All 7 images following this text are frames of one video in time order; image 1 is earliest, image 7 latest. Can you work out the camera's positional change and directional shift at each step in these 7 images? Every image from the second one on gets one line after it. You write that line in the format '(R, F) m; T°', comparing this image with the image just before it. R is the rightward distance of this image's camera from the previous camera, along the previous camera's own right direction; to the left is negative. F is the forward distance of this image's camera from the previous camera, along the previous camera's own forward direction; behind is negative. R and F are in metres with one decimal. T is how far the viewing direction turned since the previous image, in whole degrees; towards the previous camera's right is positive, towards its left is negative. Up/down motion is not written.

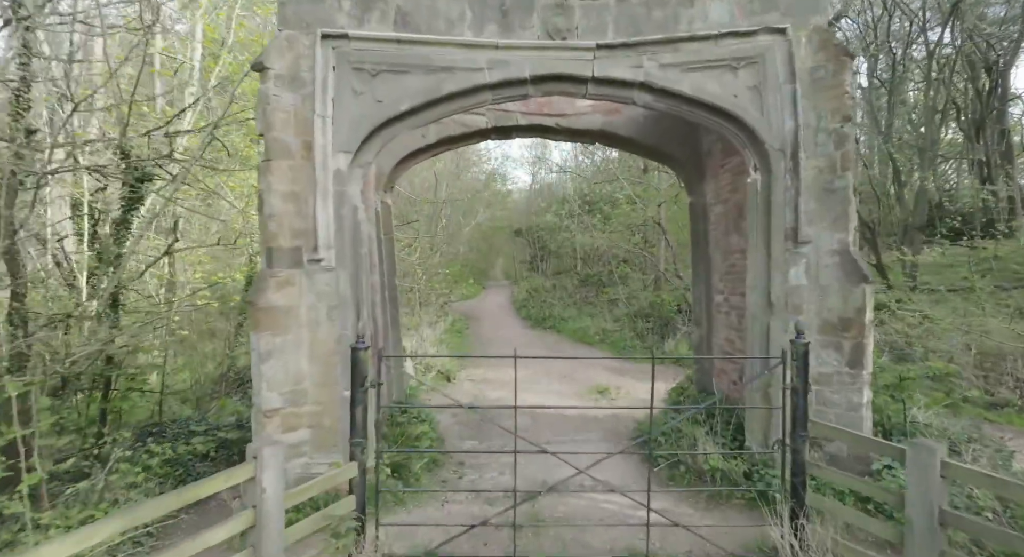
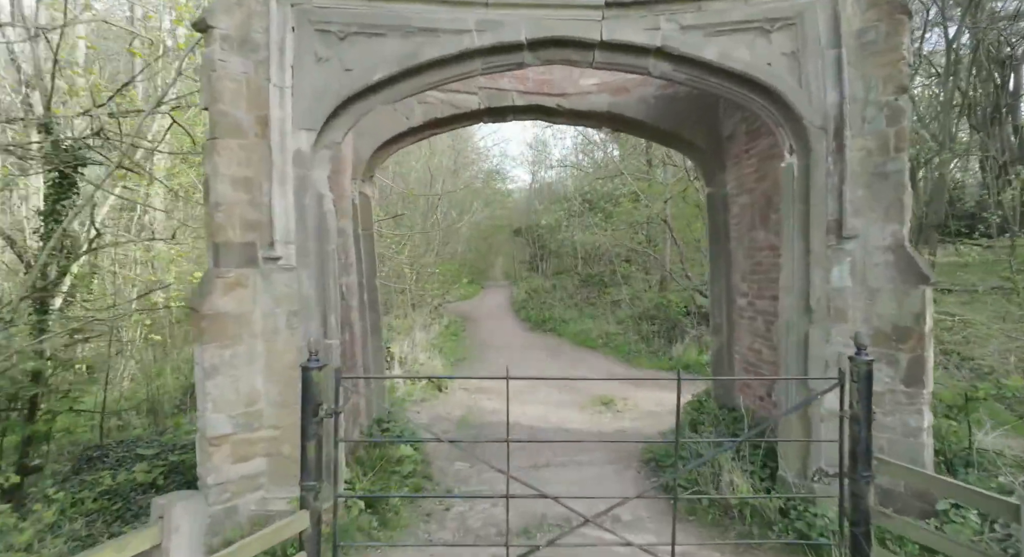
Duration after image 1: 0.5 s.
(0.0, +0.8) m; 0°
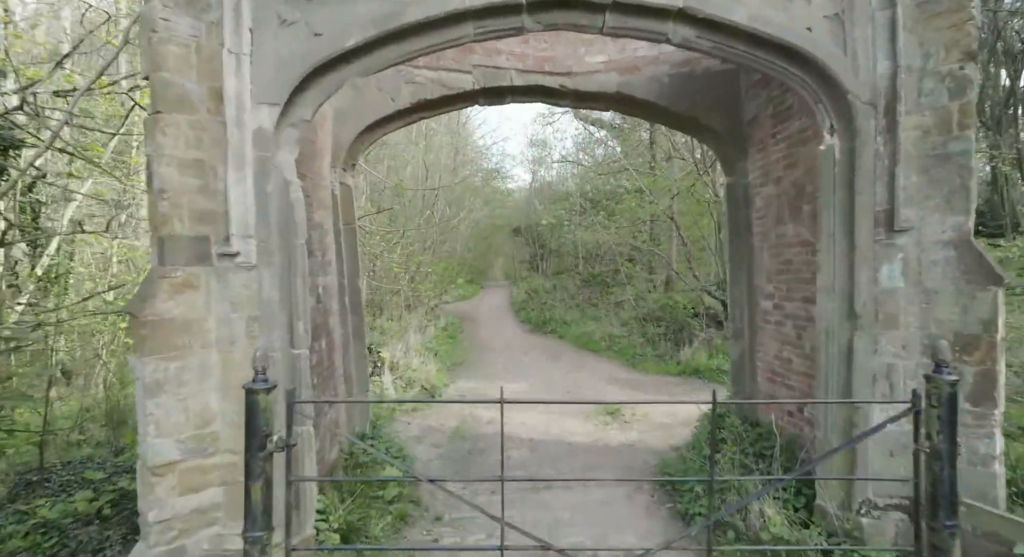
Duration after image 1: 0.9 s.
(0.0, +0.6) m; 0°
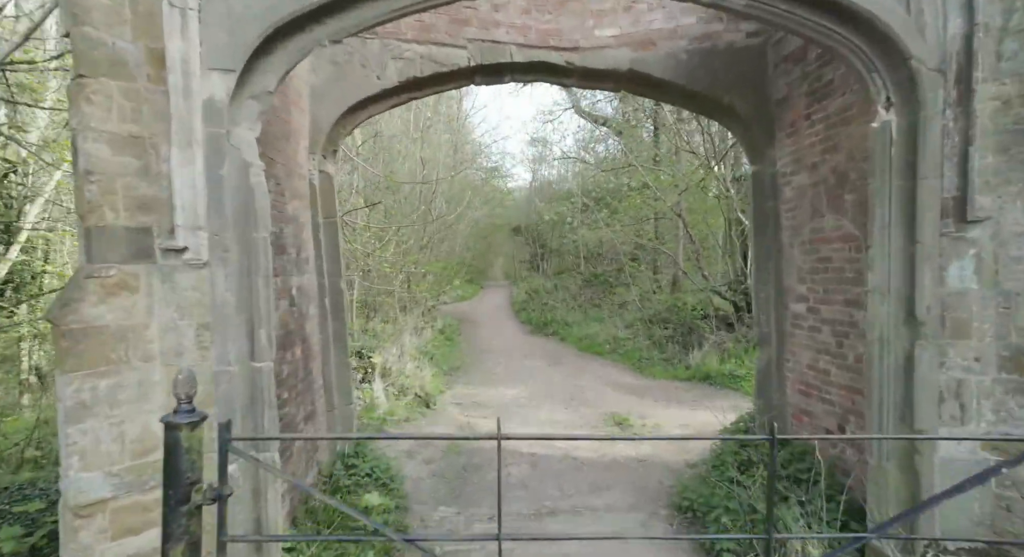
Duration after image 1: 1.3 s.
(0.0, +0.6) m; 0°
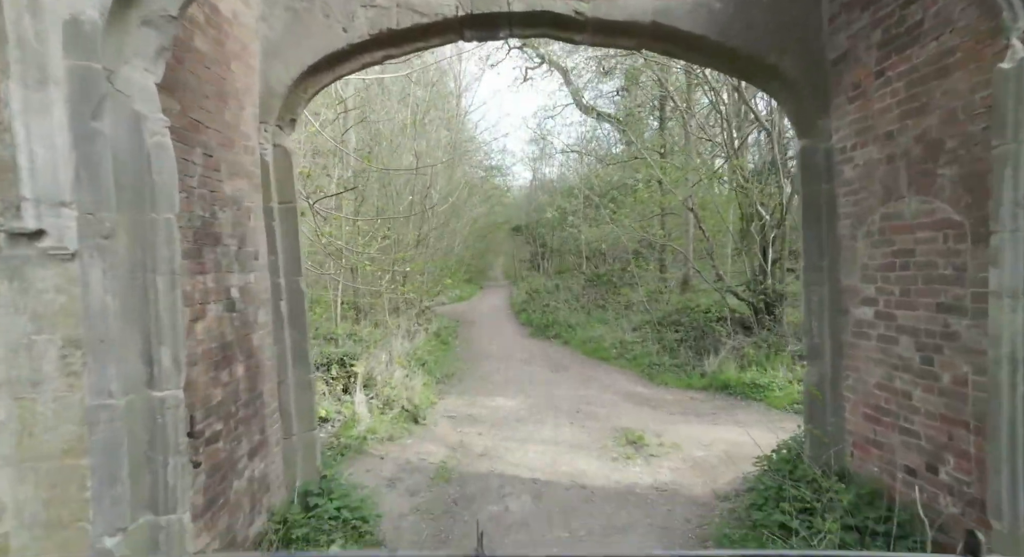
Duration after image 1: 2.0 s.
(0.0, +0.9) m; 0°
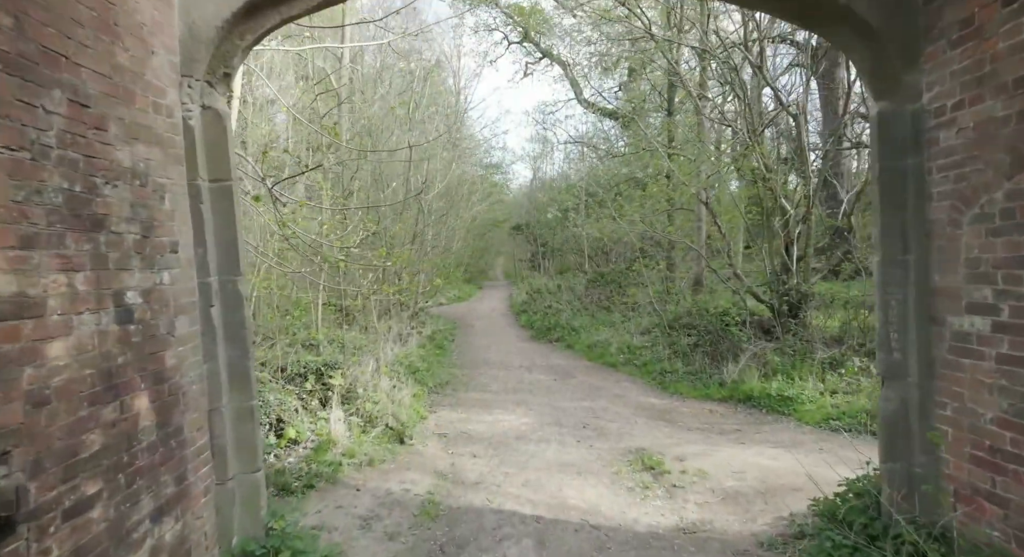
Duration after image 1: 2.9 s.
(0.0, +1.0) m; 0°
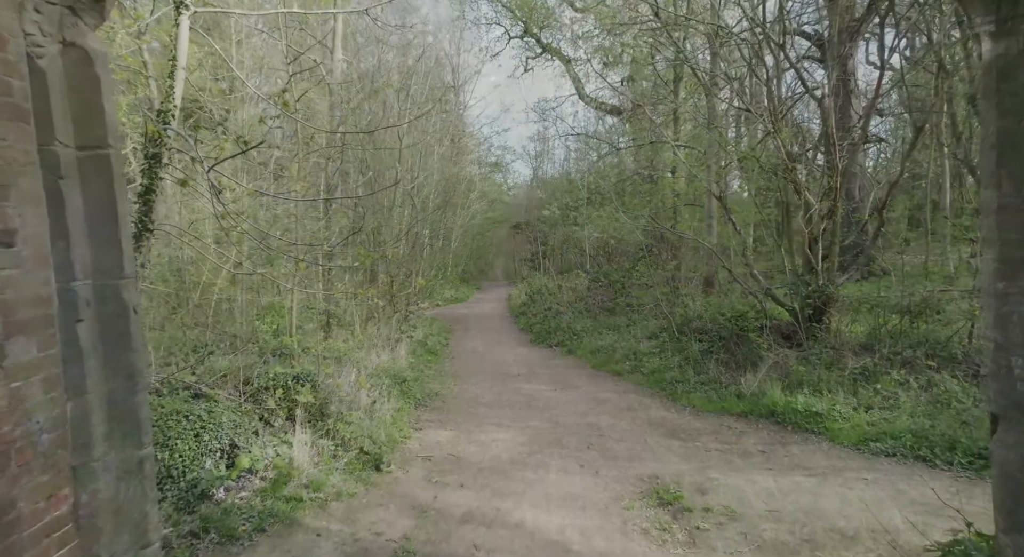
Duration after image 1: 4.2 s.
(+0.1, +0.9) m; 0°
